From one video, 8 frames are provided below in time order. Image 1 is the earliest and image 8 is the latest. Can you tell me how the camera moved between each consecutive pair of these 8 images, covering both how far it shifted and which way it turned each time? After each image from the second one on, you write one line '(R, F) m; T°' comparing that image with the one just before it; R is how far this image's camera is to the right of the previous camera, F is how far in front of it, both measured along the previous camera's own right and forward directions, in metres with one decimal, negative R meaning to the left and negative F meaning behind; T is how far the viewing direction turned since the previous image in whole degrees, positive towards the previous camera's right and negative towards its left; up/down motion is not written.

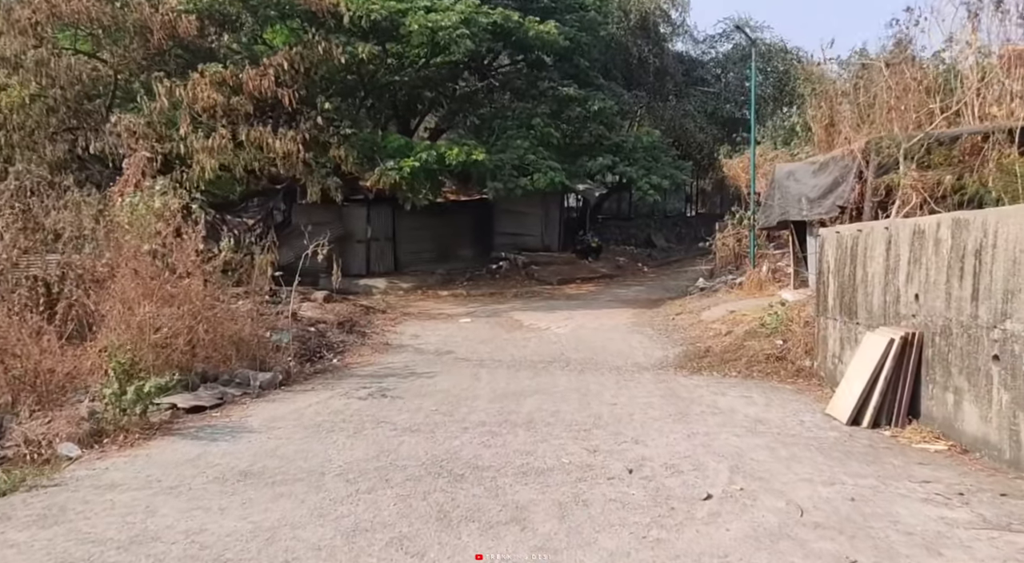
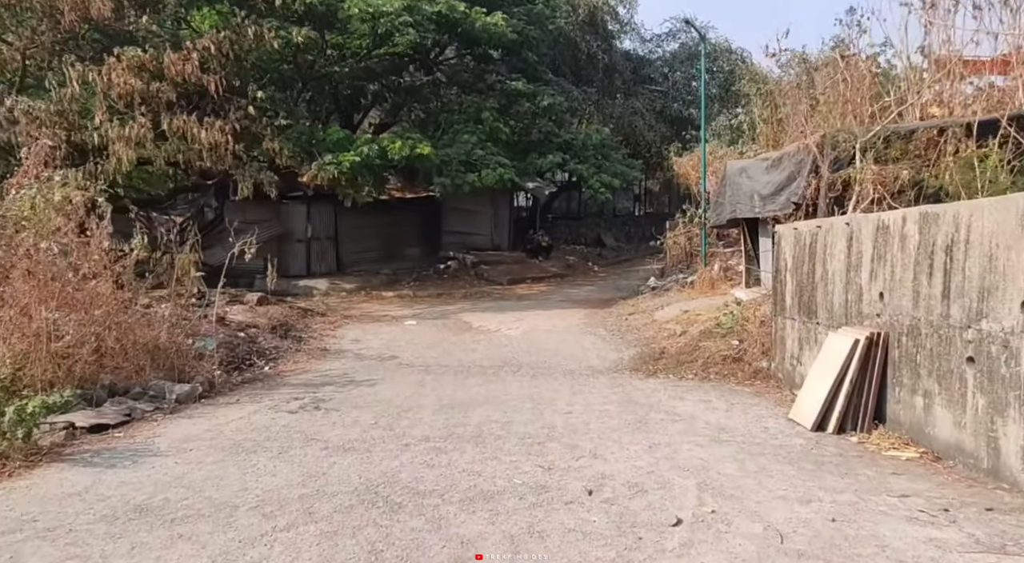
(0.0, +0.5) m; +4°
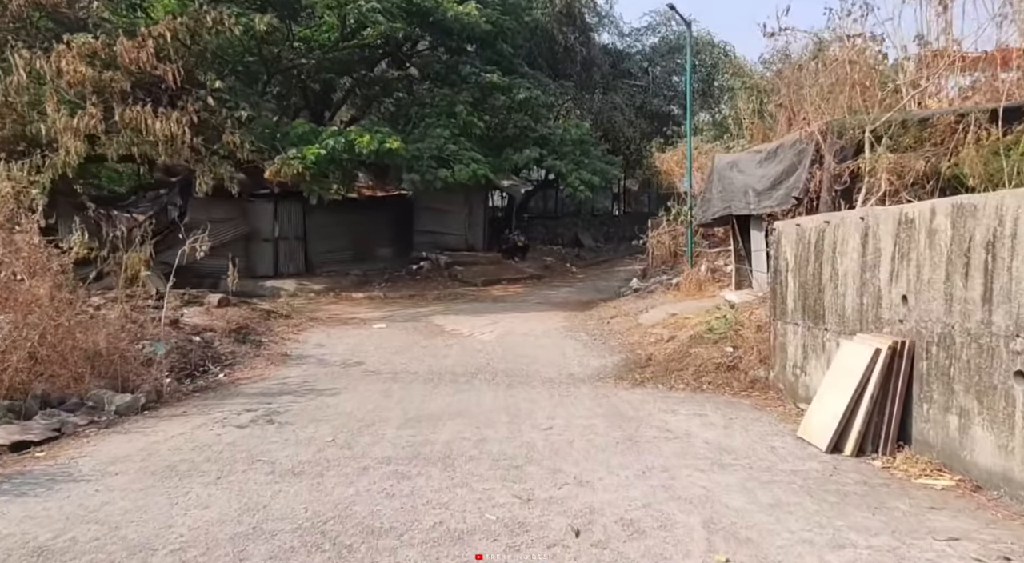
(0.0, +0.8) m; +2°
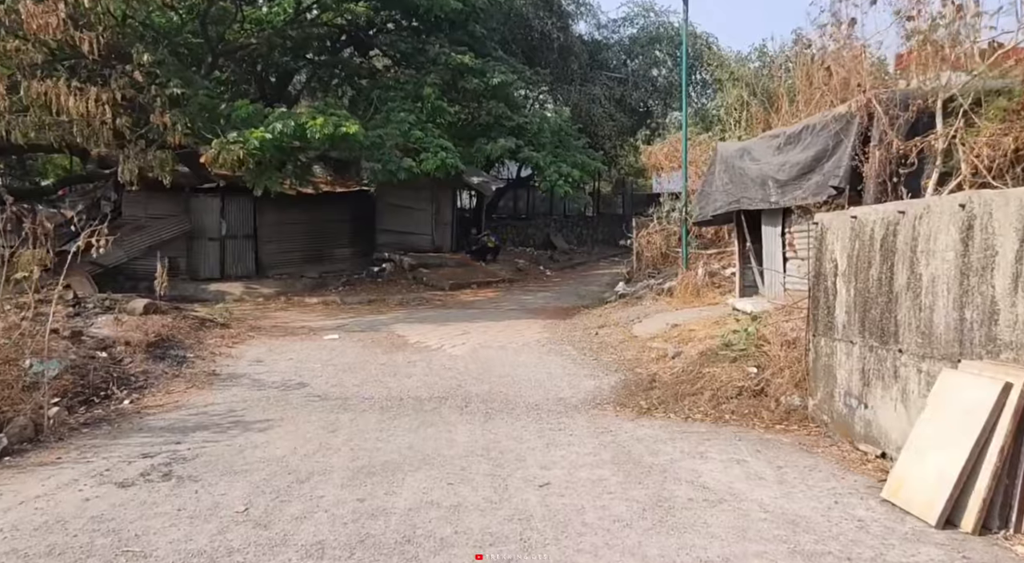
(-0.1, +1.6) m; +2°
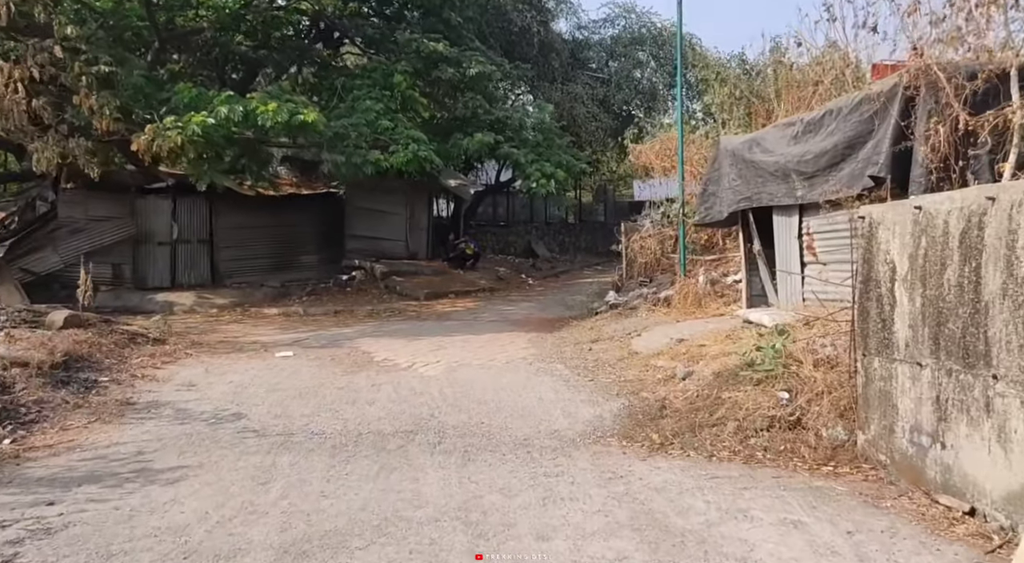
(0.0, +1.3) m; +2°
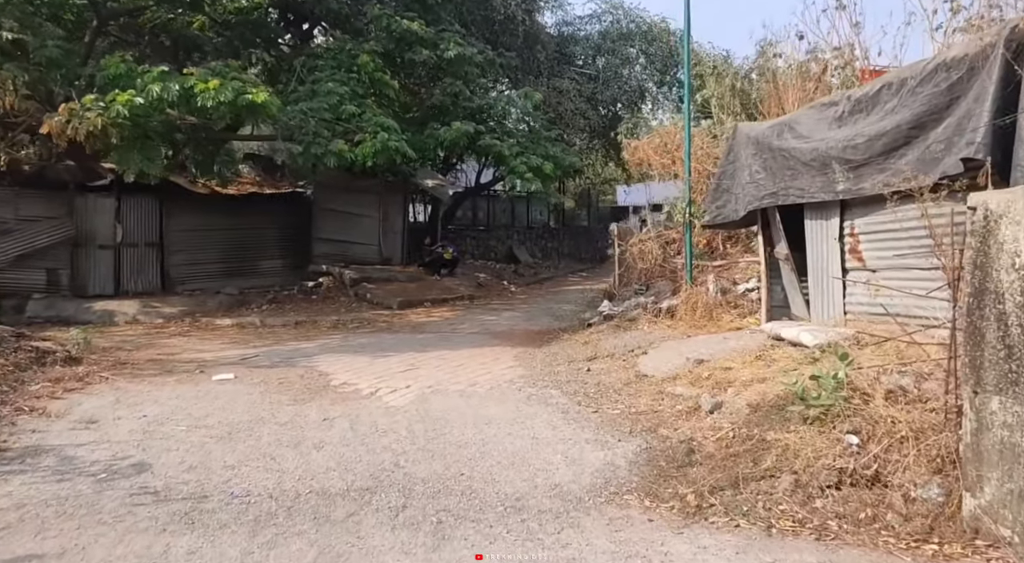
(-0.1, +1.5) m; +2°
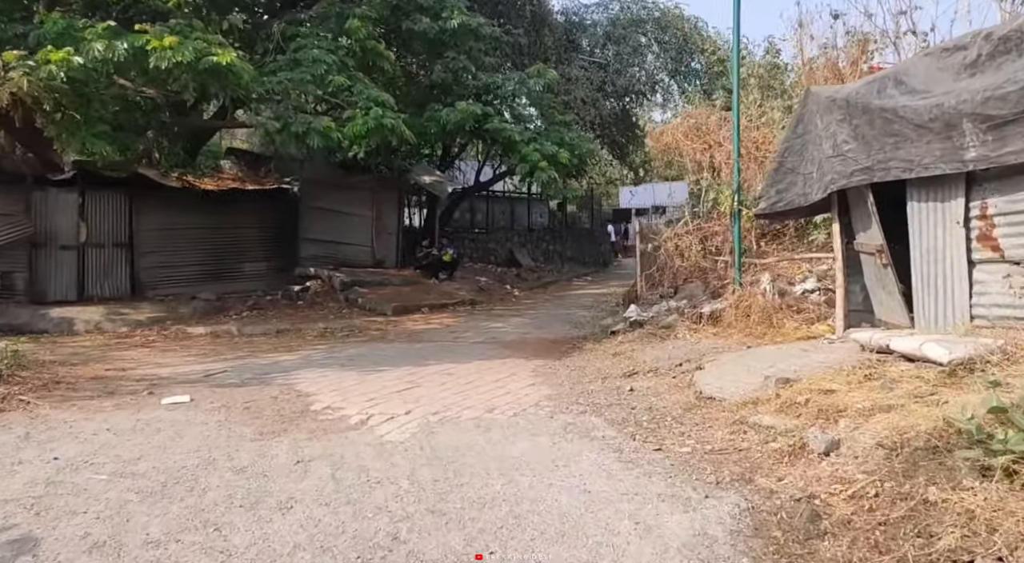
(-0.3, +1.6) m; 0°
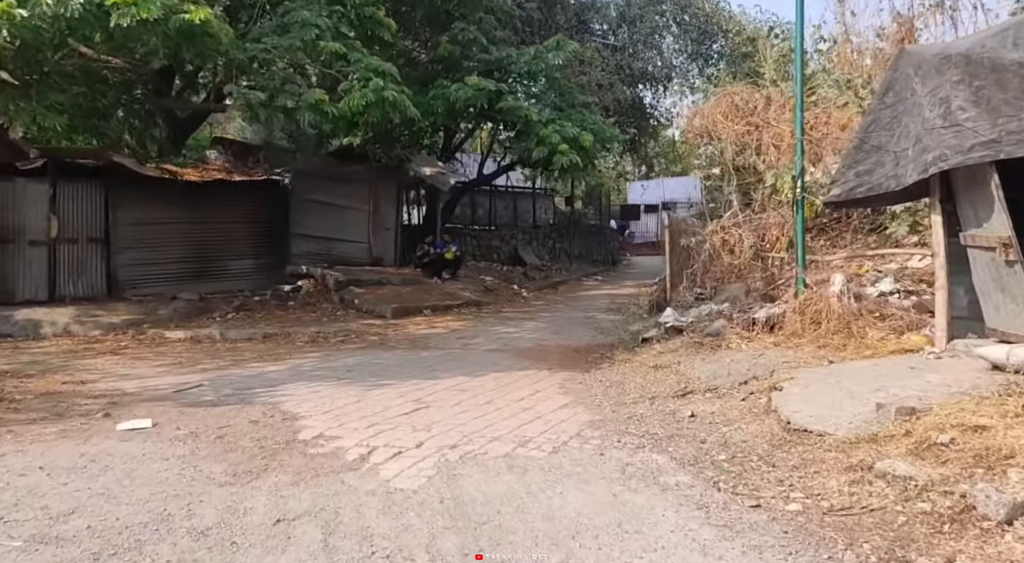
(-0.3, +1.2) m; 0°
